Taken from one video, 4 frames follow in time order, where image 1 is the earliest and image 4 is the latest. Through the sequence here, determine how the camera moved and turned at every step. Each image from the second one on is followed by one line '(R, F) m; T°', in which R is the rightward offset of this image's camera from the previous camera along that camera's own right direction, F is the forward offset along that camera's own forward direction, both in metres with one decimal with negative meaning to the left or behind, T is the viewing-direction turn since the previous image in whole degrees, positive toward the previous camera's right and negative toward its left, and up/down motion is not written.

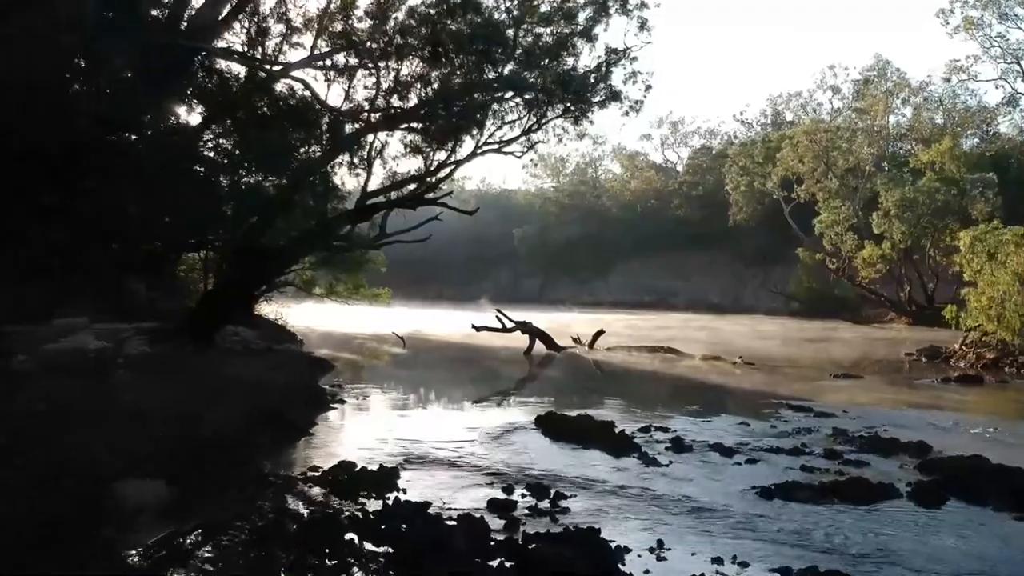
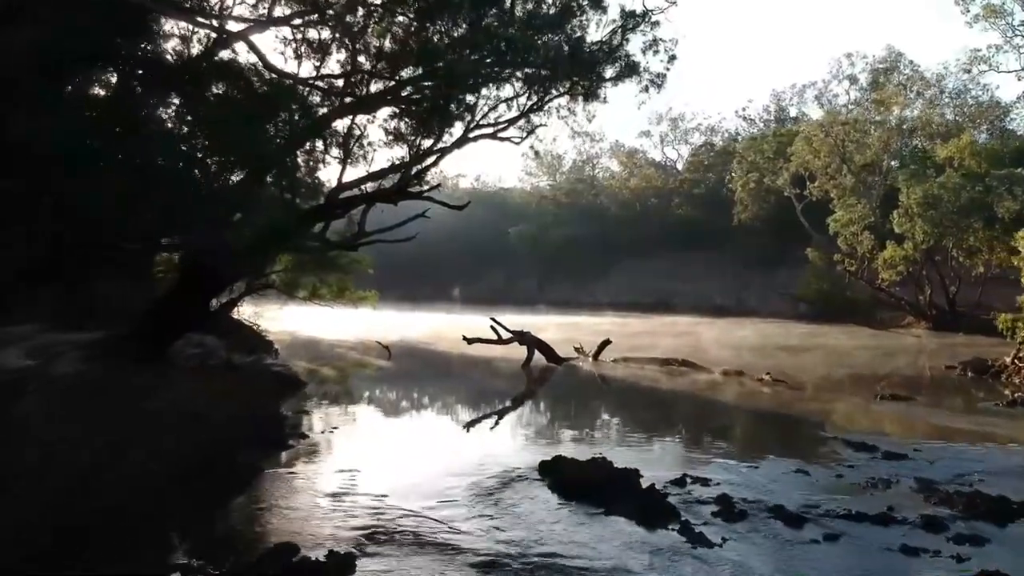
(0.0, +2.2) m; 0°
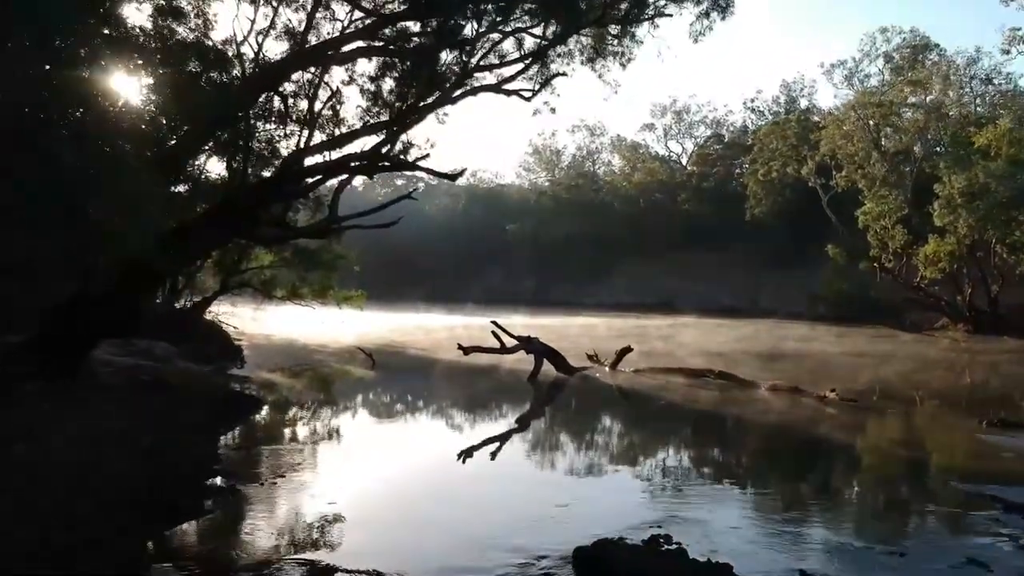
(-0.2, +2.9) m; 0°
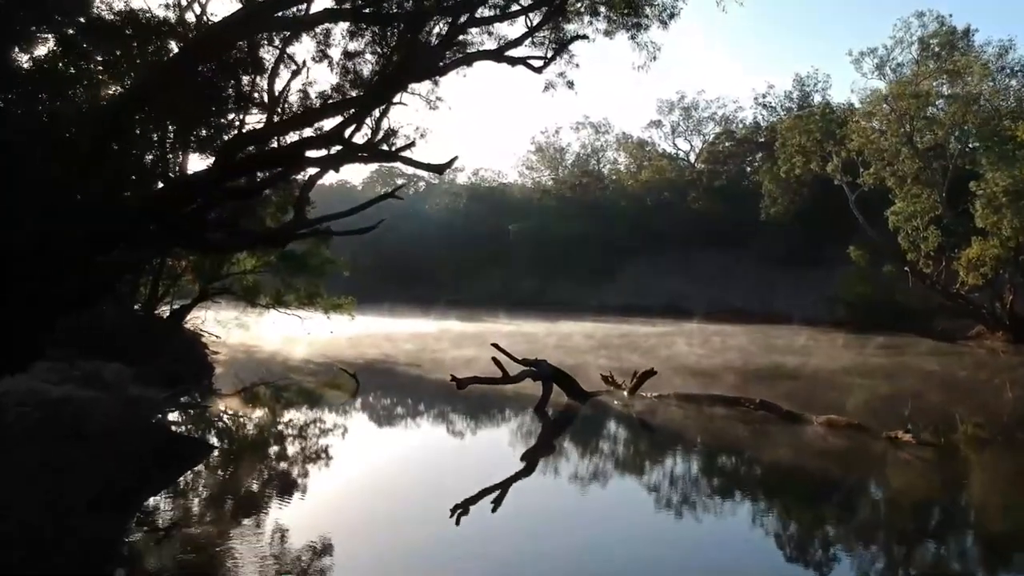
(0.0, +2.2) m; 0°
